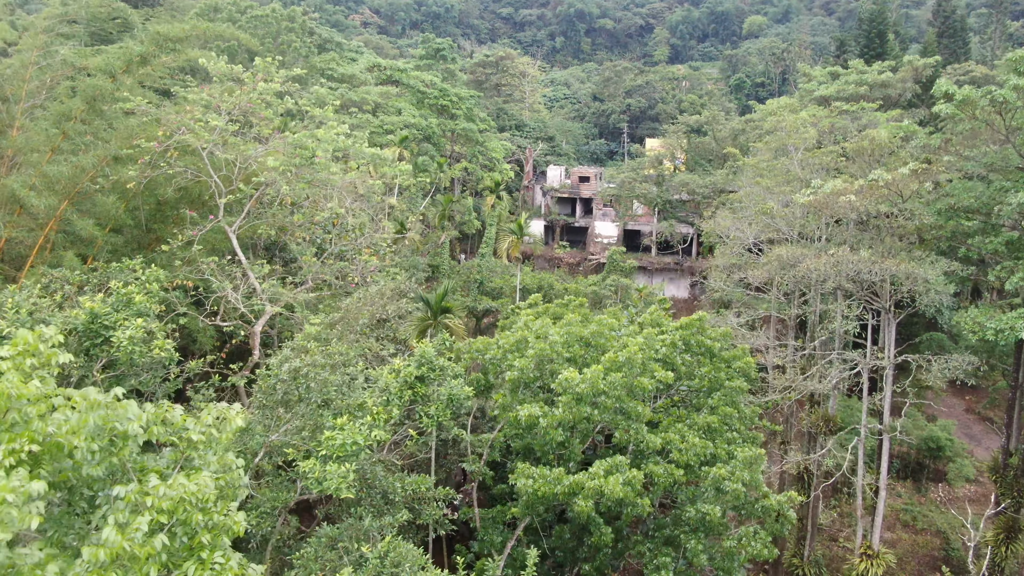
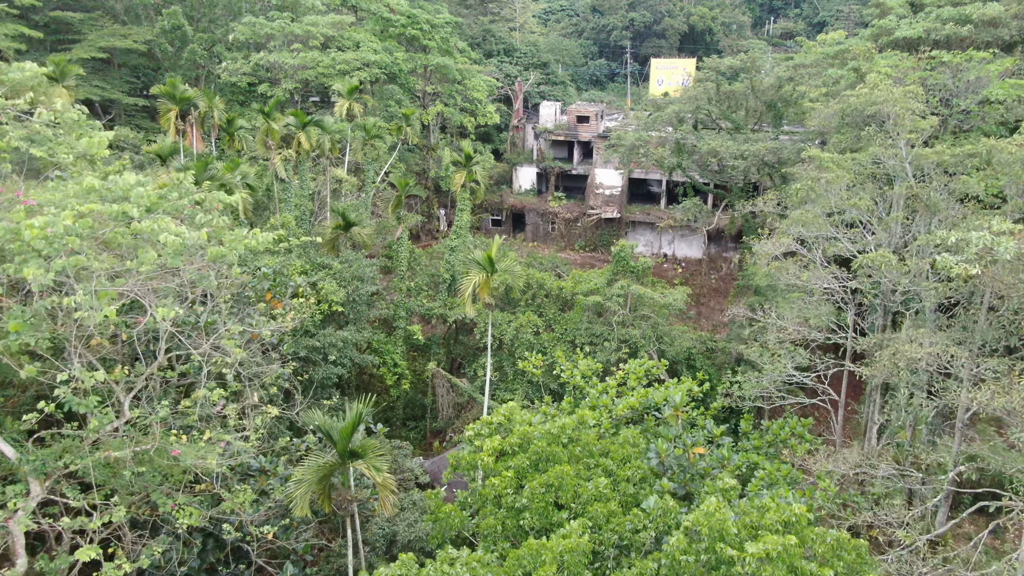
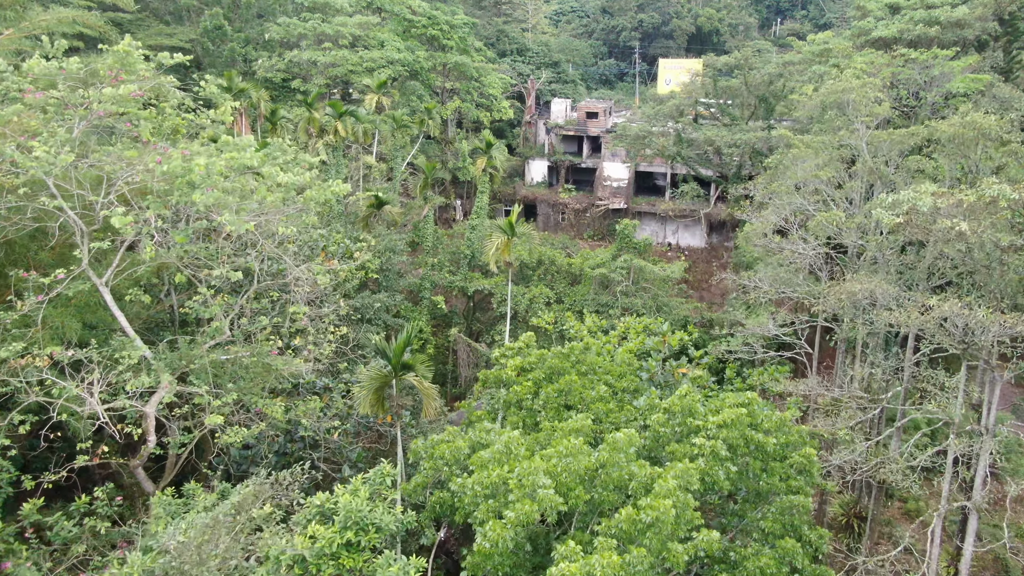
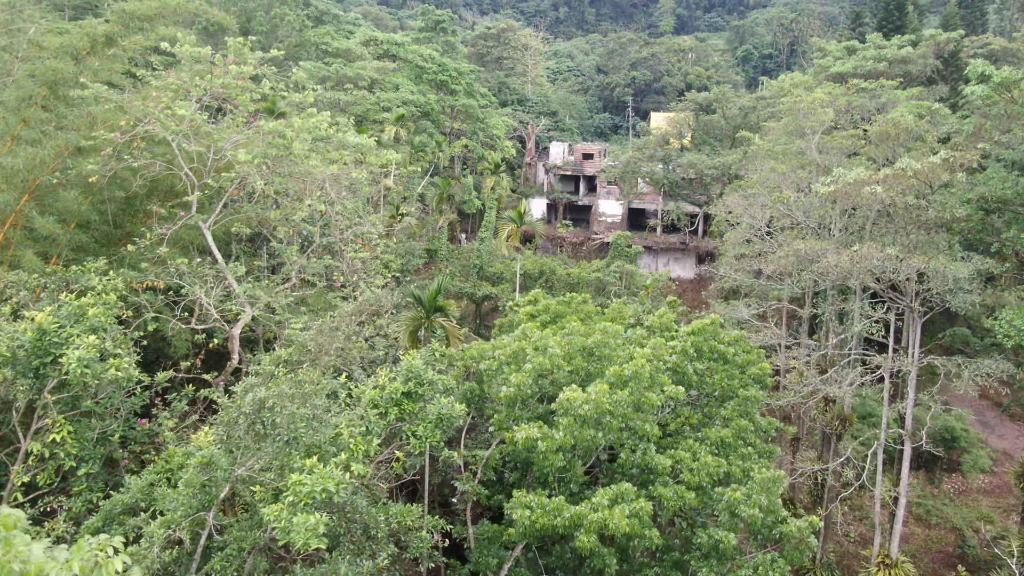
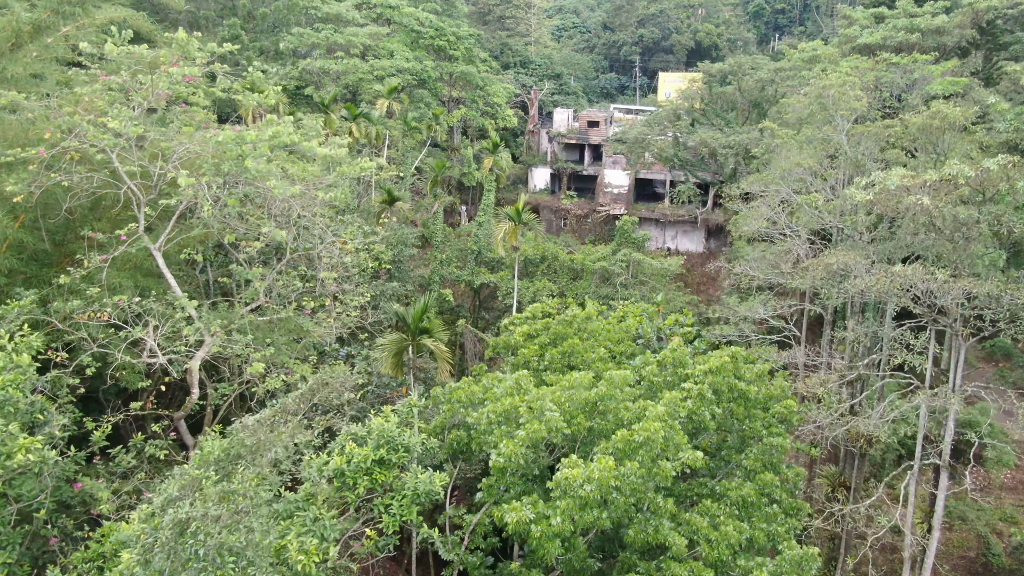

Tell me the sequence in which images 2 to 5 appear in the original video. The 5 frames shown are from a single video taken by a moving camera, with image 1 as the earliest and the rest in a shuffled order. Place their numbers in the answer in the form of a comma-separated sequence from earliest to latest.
4, 5, 3, 2
